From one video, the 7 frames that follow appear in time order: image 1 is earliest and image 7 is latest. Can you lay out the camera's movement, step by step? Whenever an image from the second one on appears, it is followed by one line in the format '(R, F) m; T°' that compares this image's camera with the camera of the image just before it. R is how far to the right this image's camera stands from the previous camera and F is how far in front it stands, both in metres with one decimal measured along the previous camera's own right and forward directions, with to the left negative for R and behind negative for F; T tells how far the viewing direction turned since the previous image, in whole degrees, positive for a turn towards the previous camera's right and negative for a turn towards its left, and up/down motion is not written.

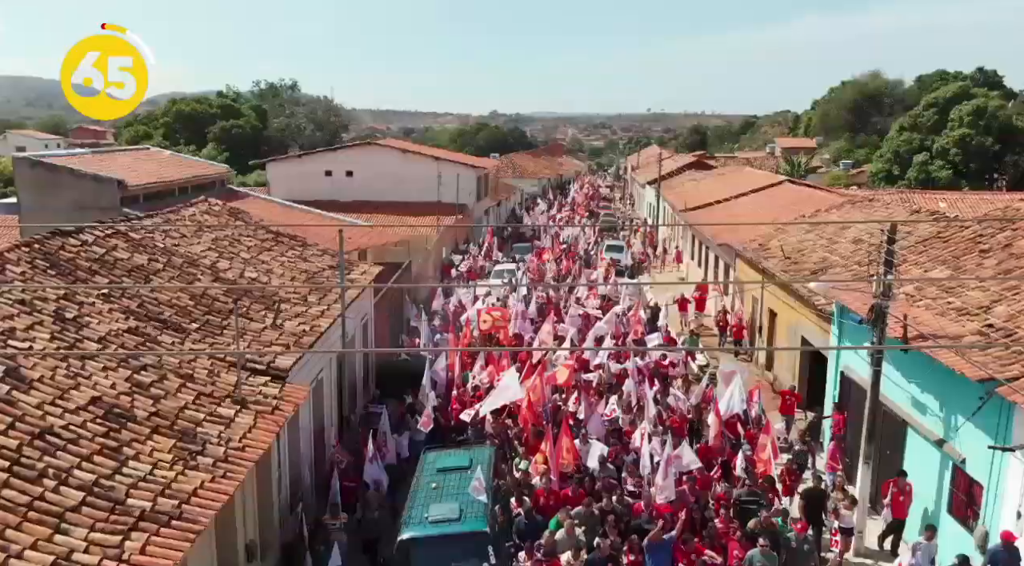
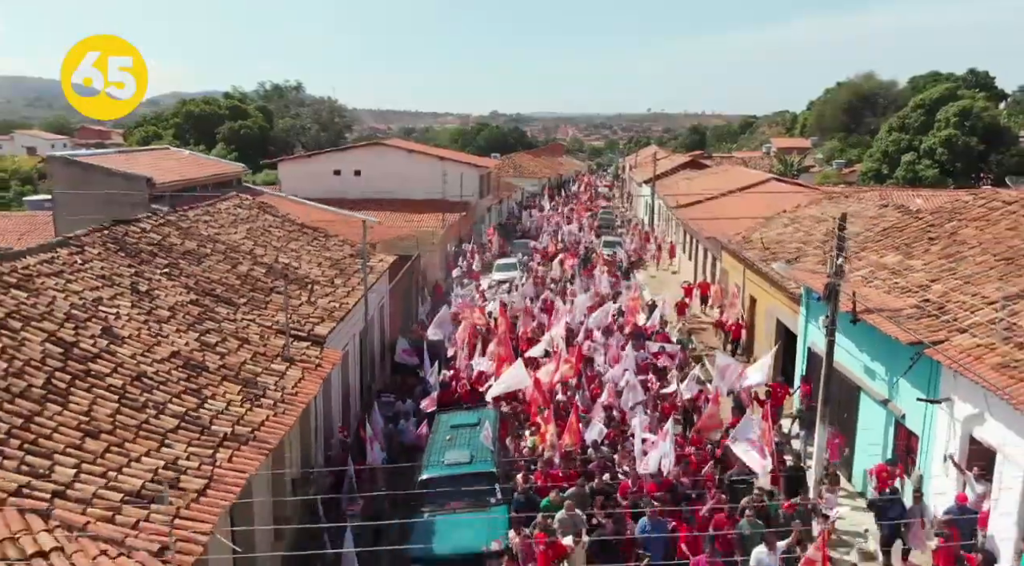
(0.0, -1.8) m; 0°
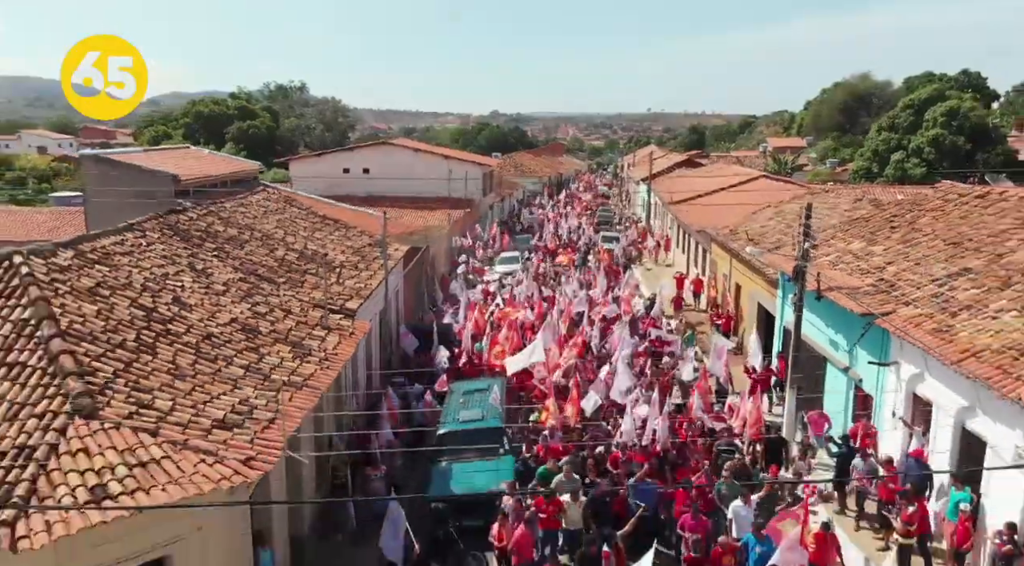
(-0.1, -1.8) m; 0°
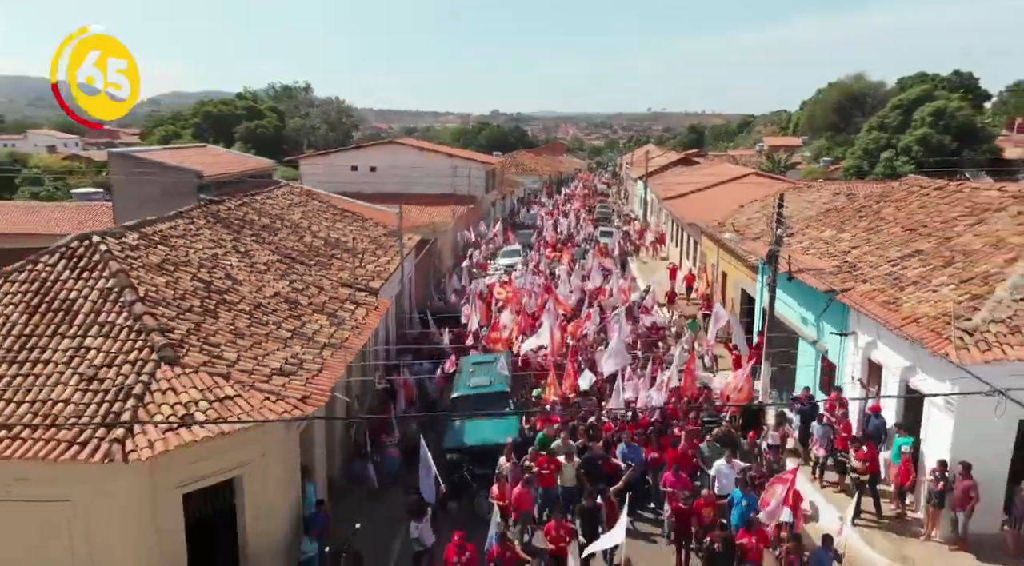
(-0.1, -1.9) m; 0°
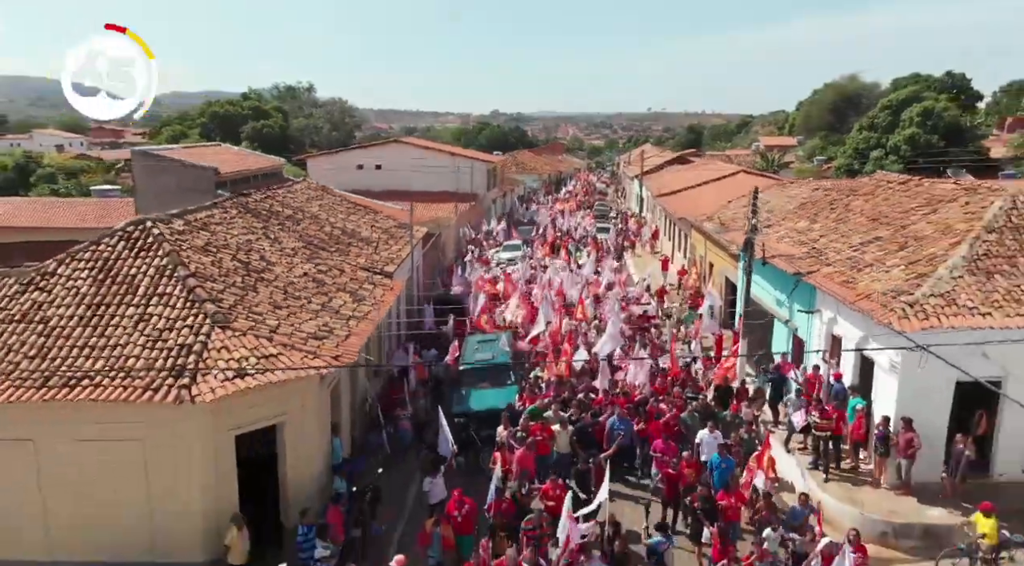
(0.0, -1.8) m; 0°
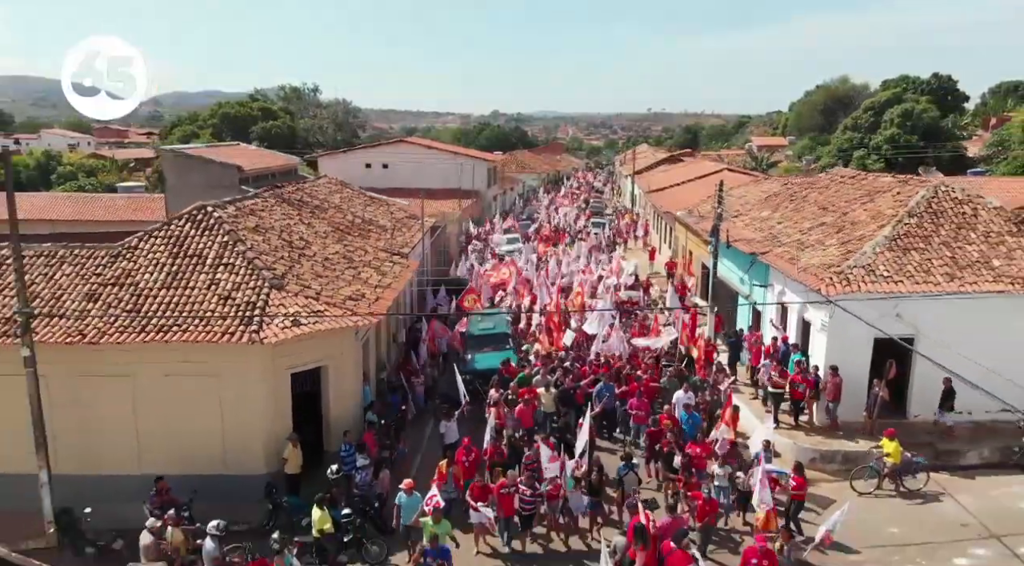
(0.0, -3.0) m; 0°
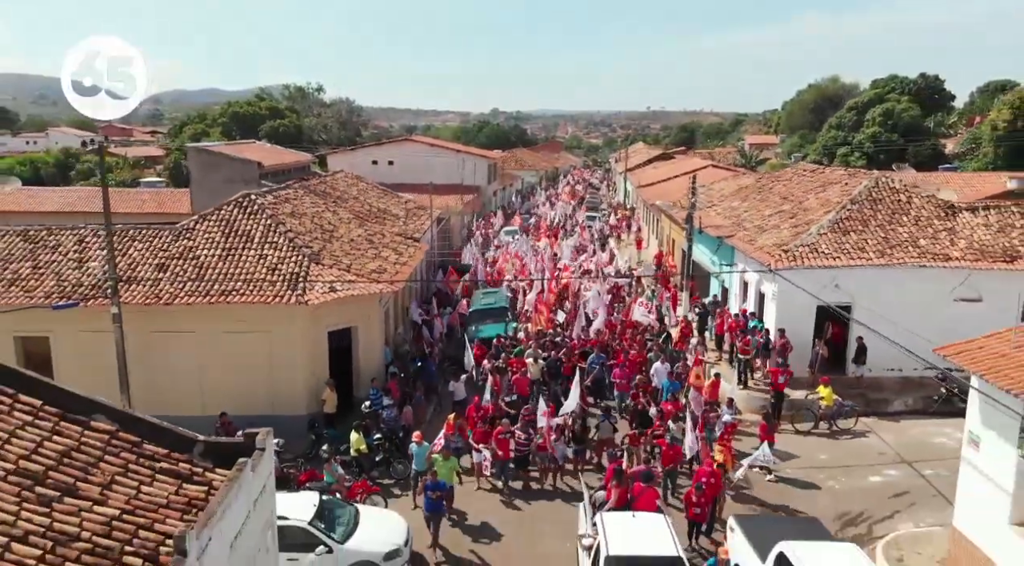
(0.0, -3.1) m; 0°
